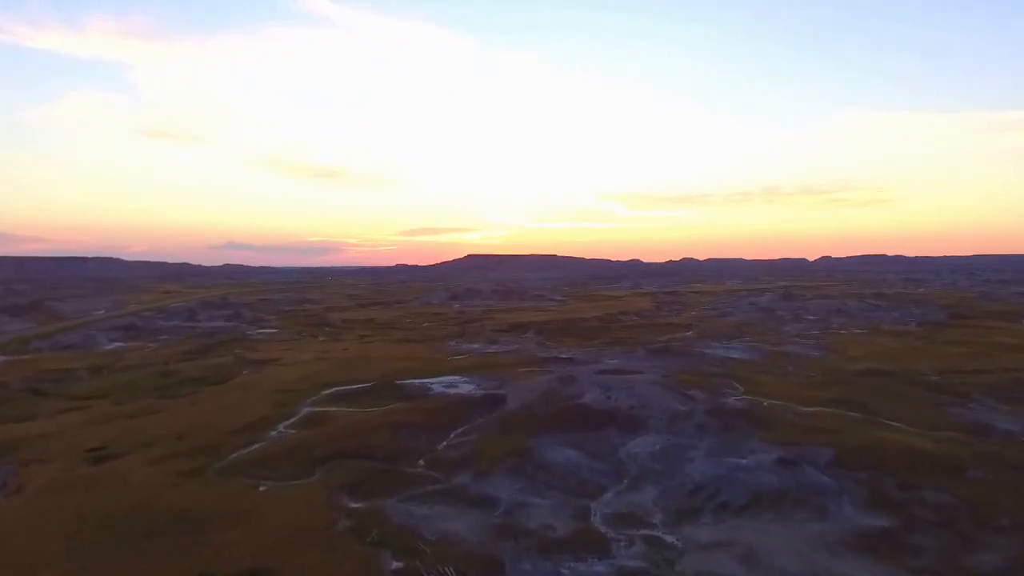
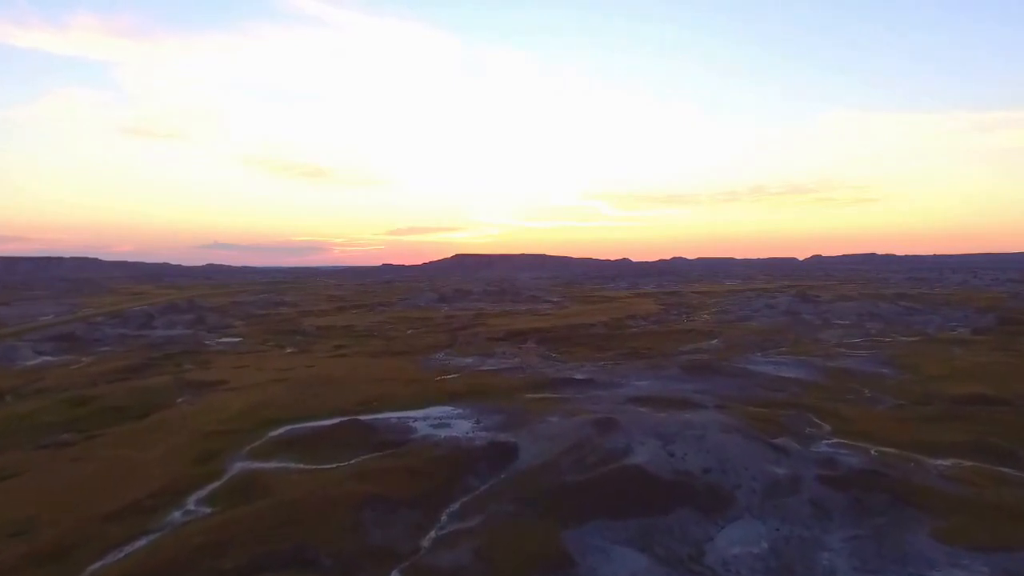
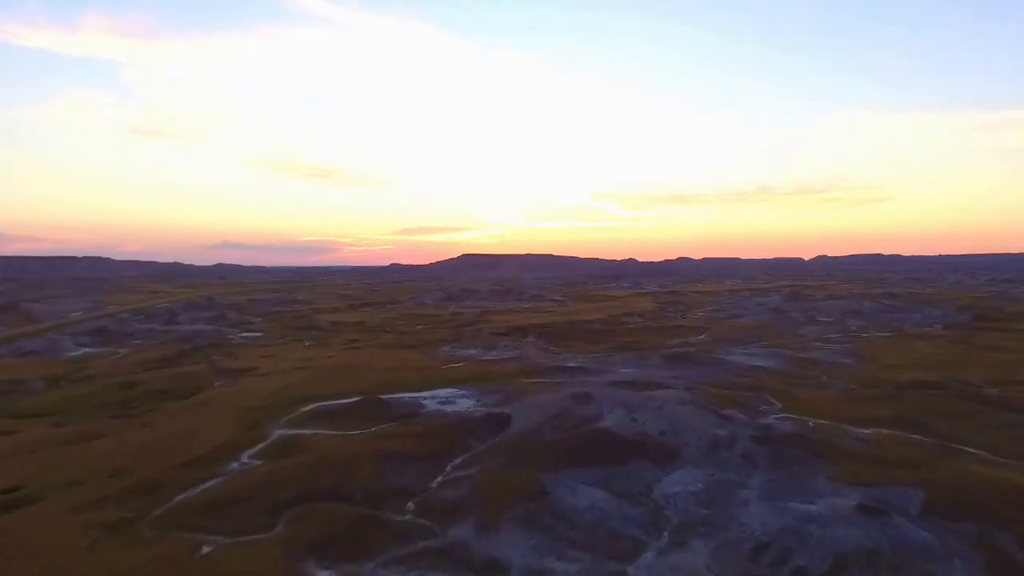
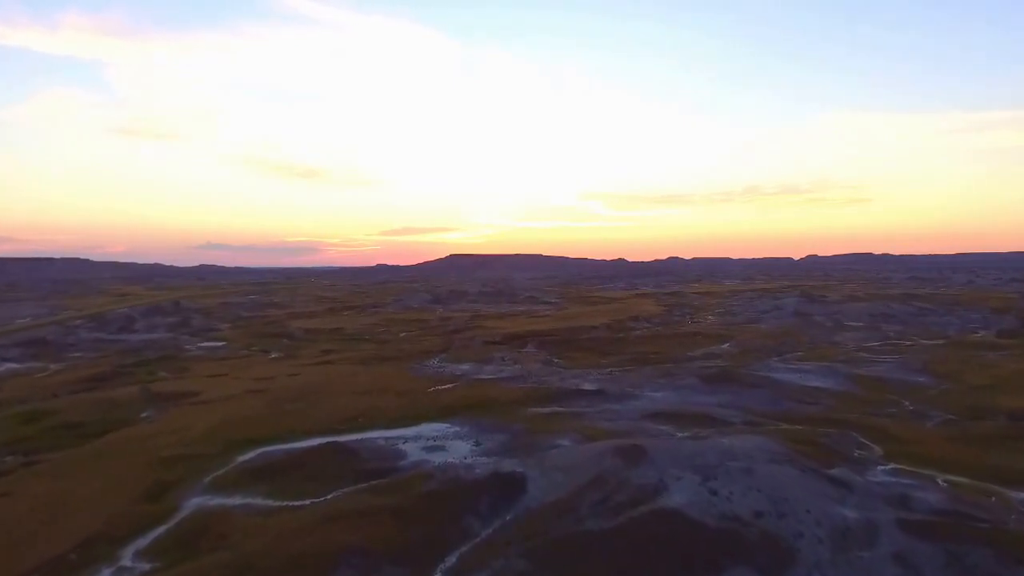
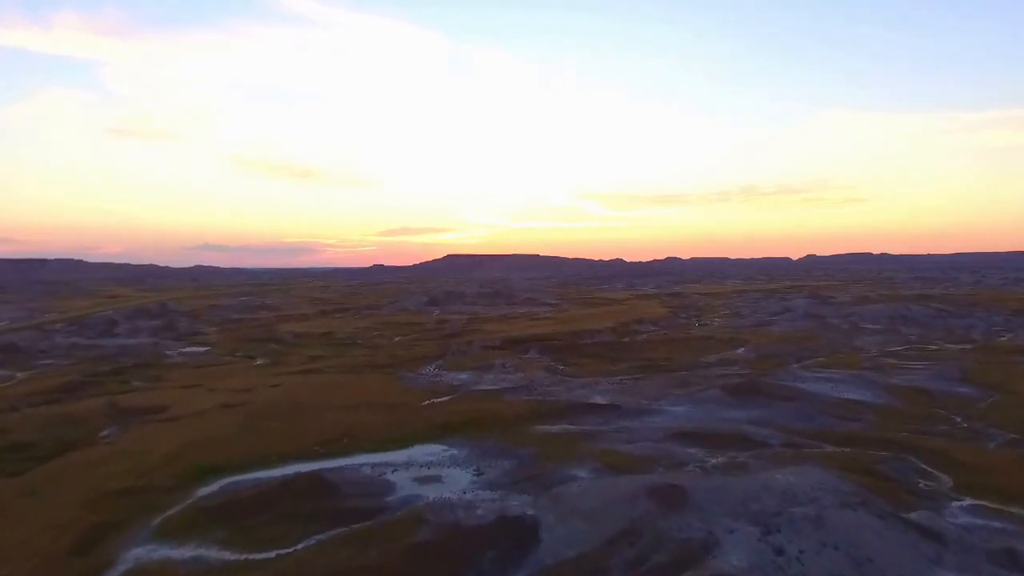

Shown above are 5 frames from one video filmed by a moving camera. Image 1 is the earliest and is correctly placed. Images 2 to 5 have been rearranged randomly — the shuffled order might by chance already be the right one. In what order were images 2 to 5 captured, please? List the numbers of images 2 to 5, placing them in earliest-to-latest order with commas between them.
3, 2, 4, 5
